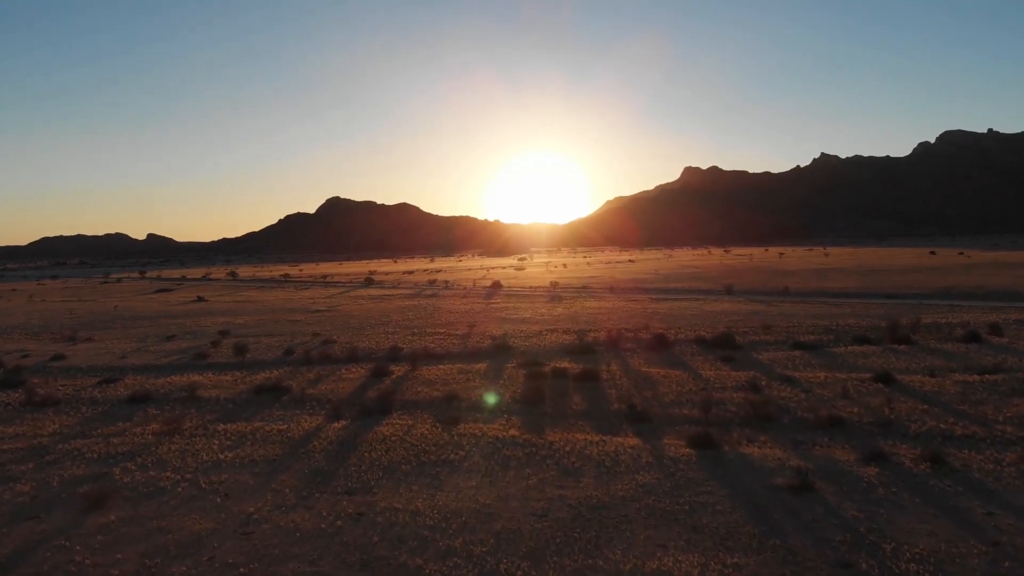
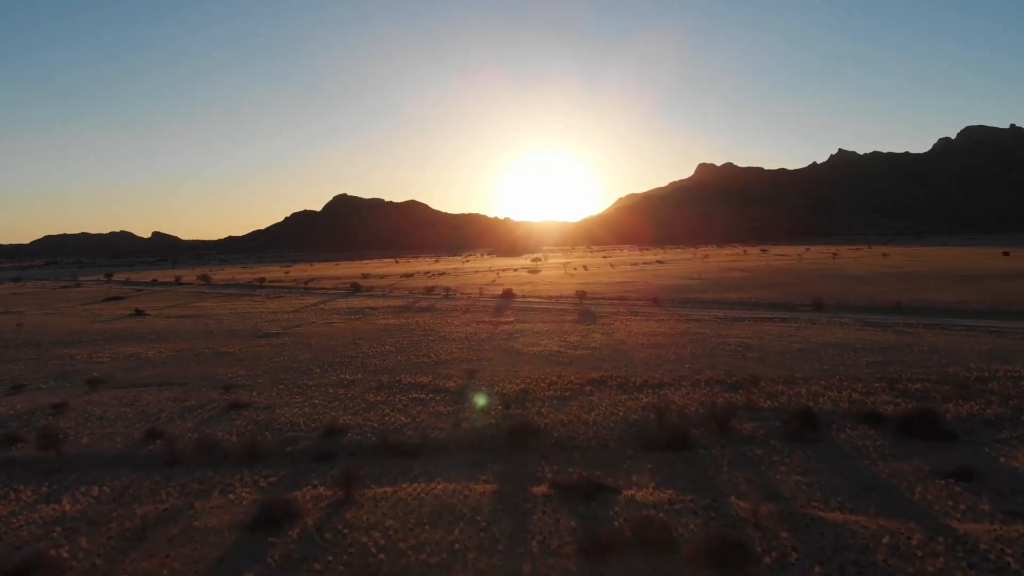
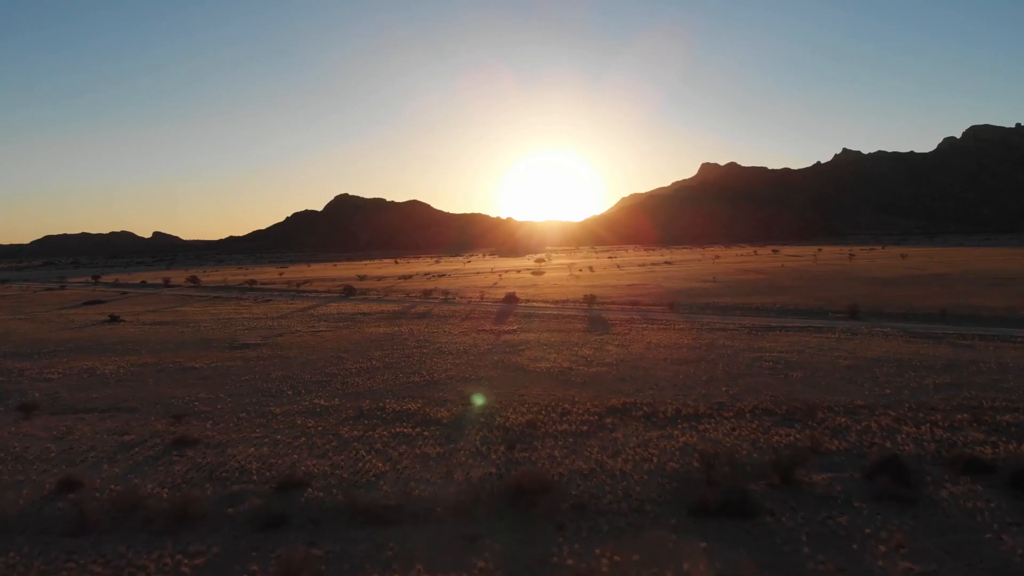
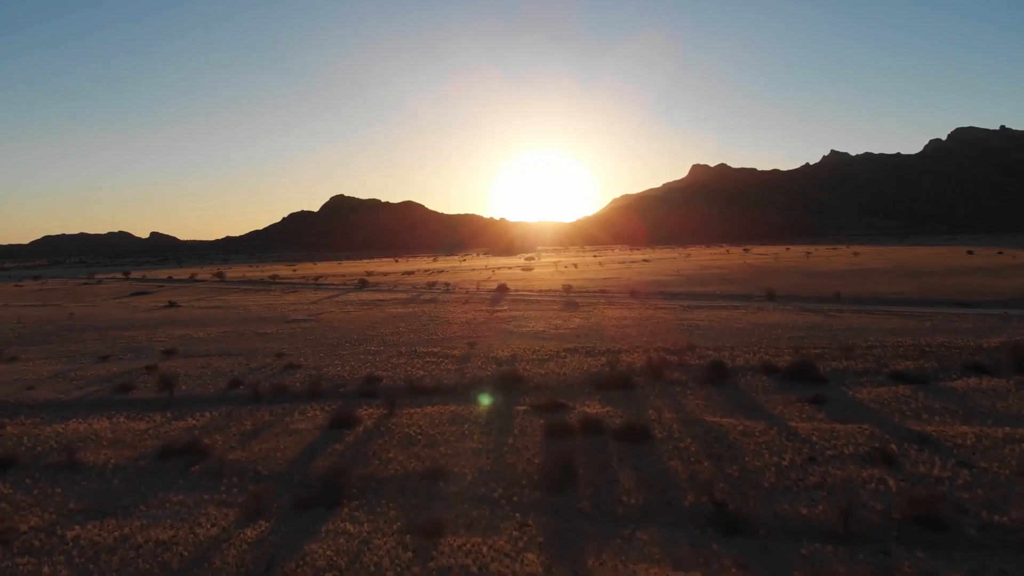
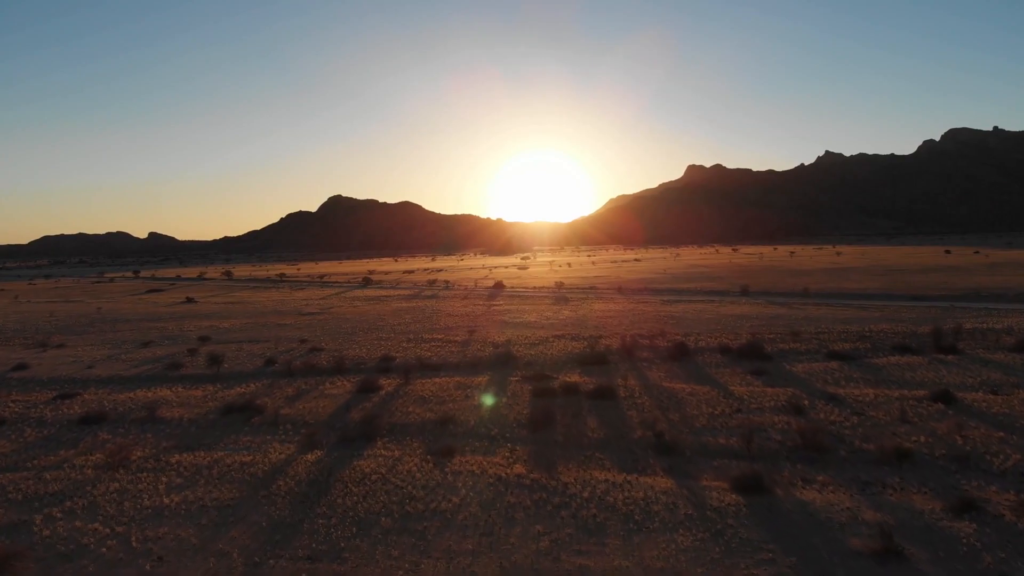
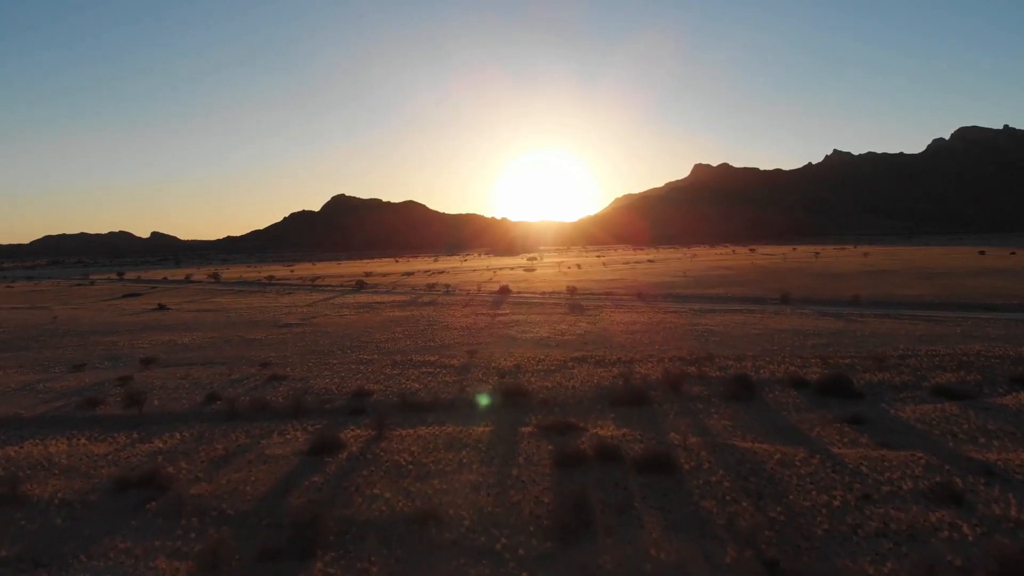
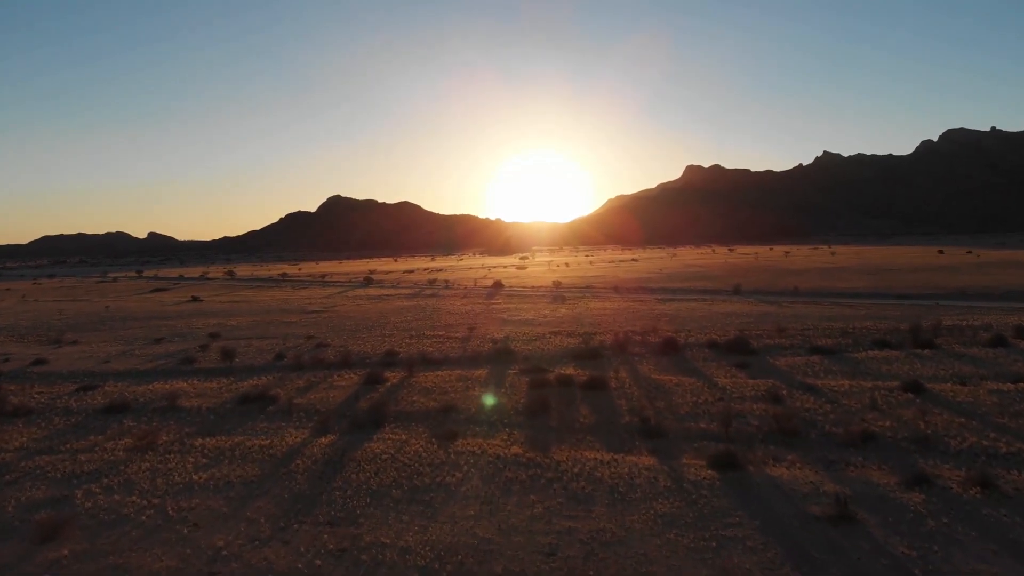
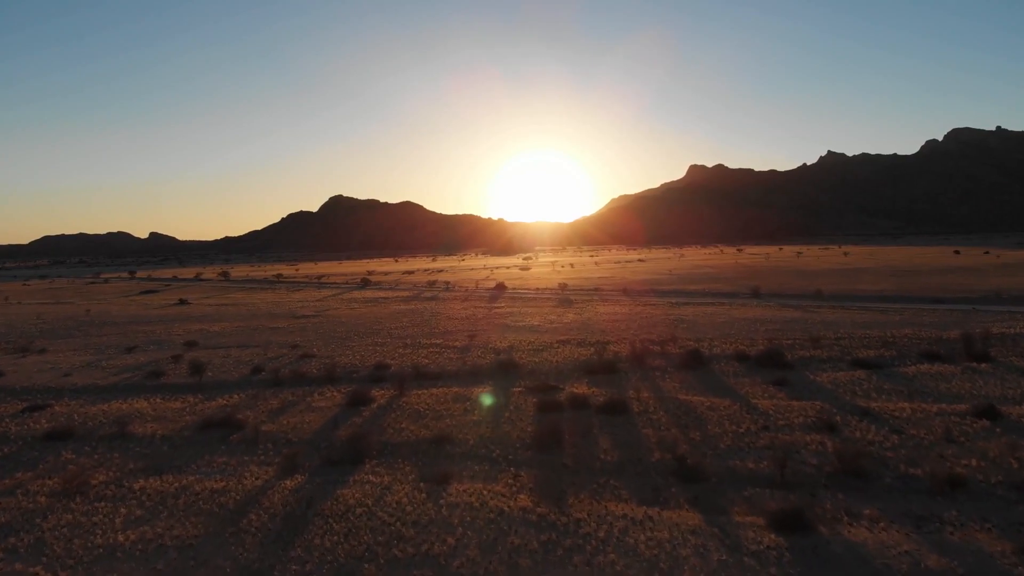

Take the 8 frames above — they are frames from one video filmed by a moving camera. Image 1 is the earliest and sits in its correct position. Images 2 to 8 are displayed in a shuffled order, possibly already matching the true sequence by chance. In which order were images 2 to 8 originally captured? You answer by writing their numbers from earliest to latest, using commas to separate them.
7, 5, 8, 4, 6, 2, 3
